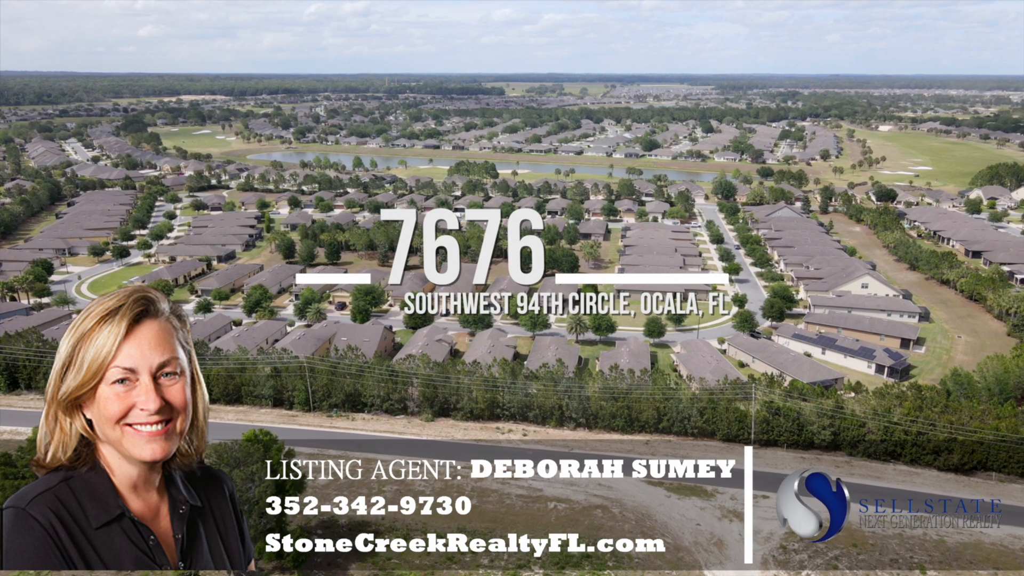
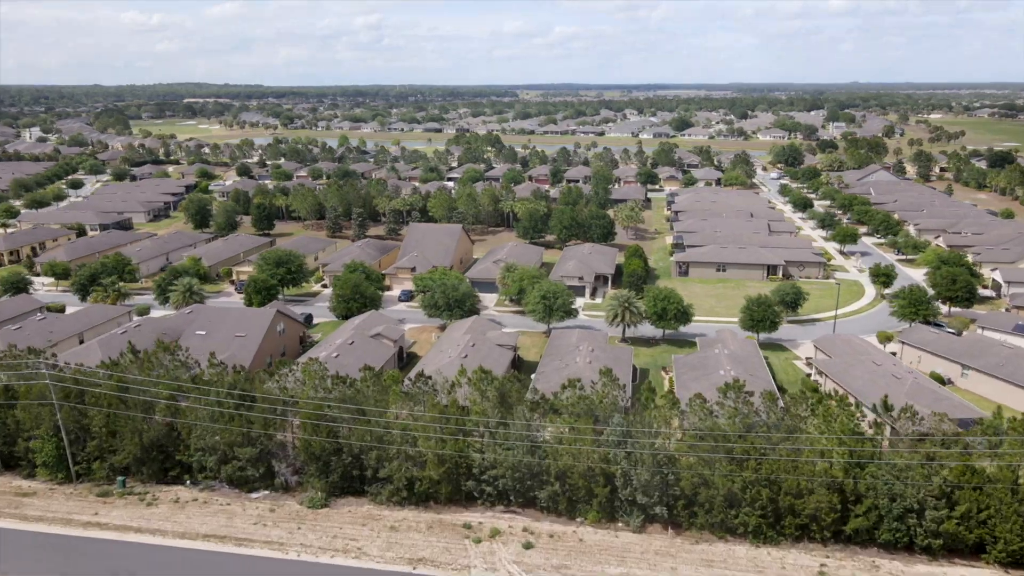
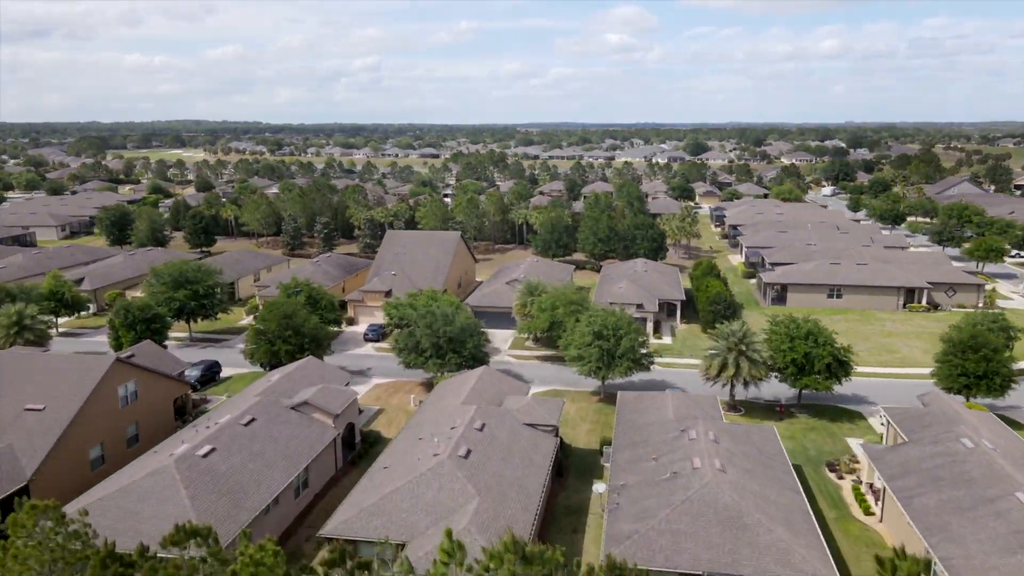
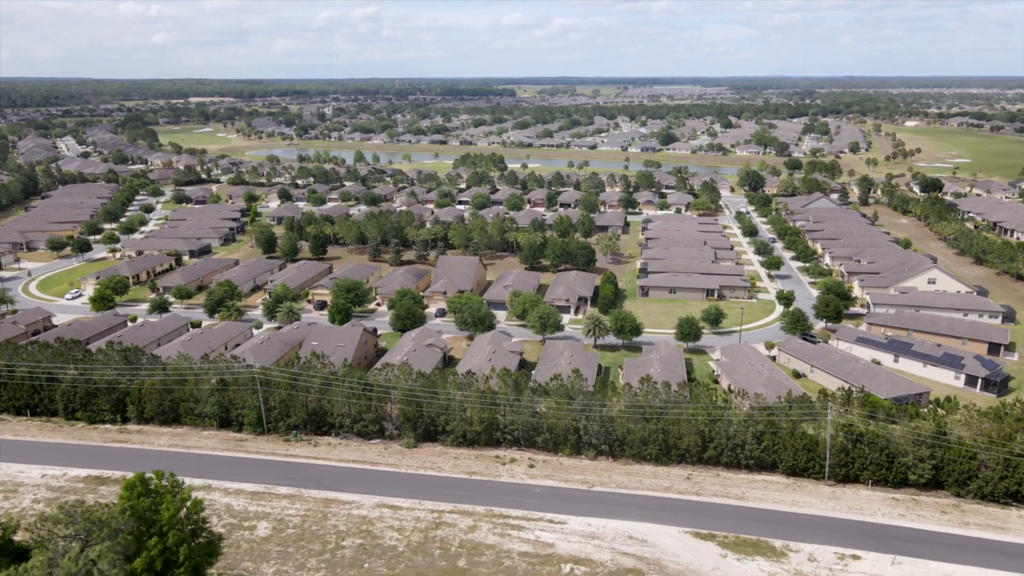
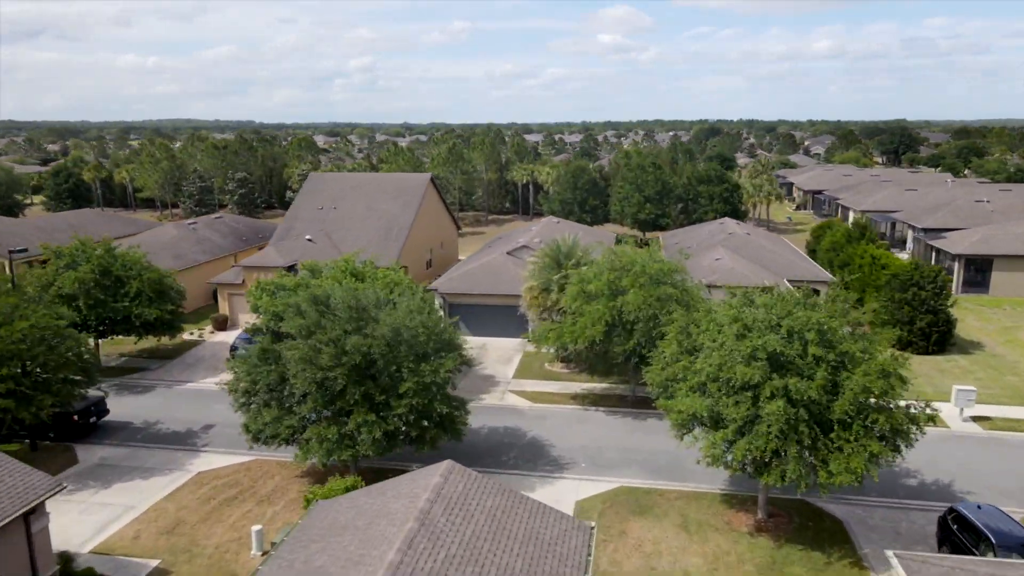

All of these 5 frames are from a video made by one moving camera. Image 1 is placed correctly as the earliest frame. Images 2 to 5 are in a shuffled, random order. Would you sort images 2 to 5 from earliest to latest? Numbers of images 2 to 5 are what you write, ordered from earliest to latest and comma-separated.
4, 2, 3, 5
